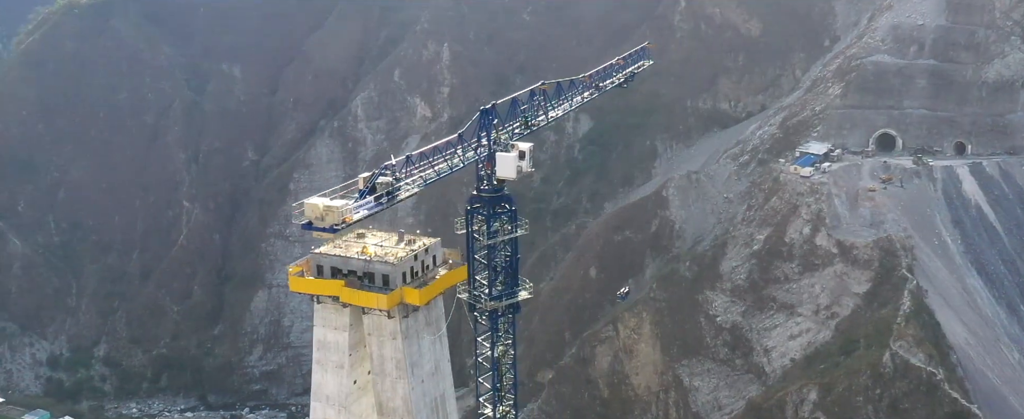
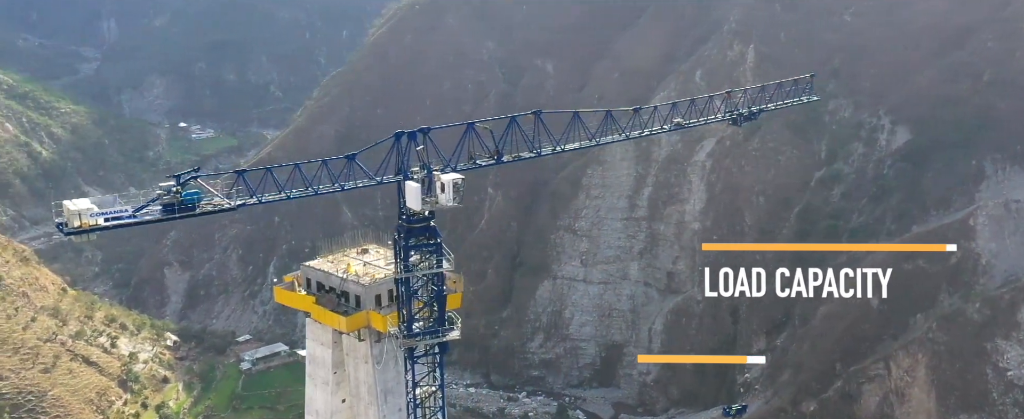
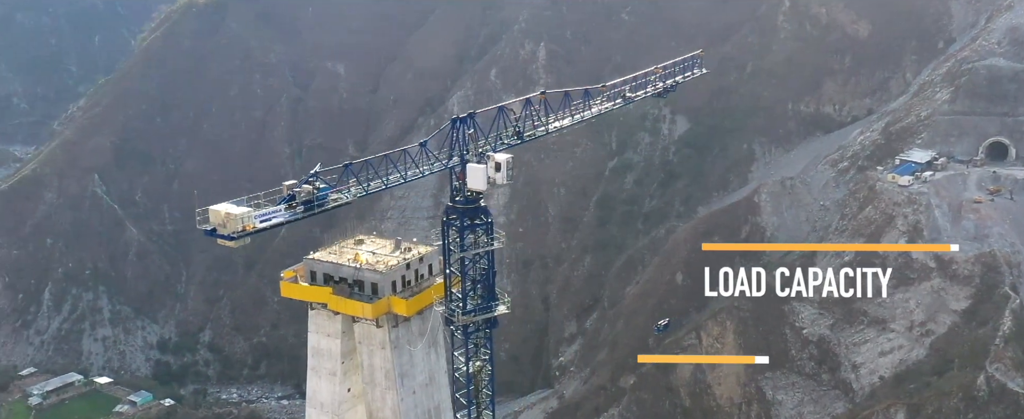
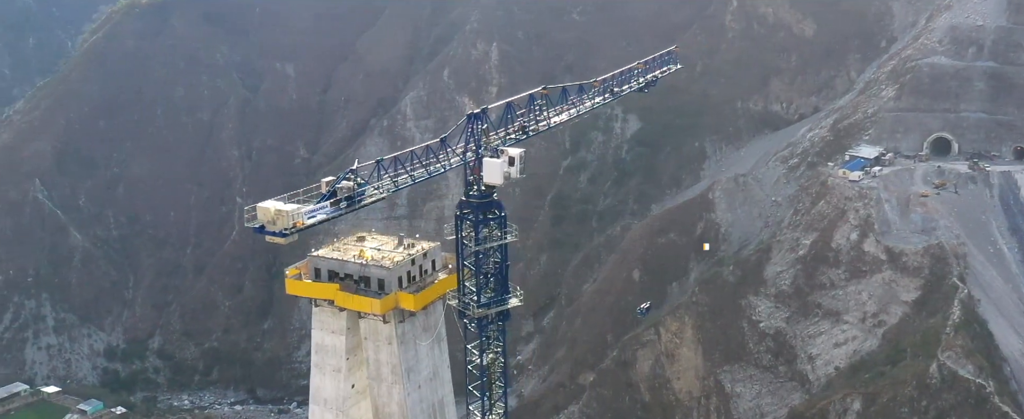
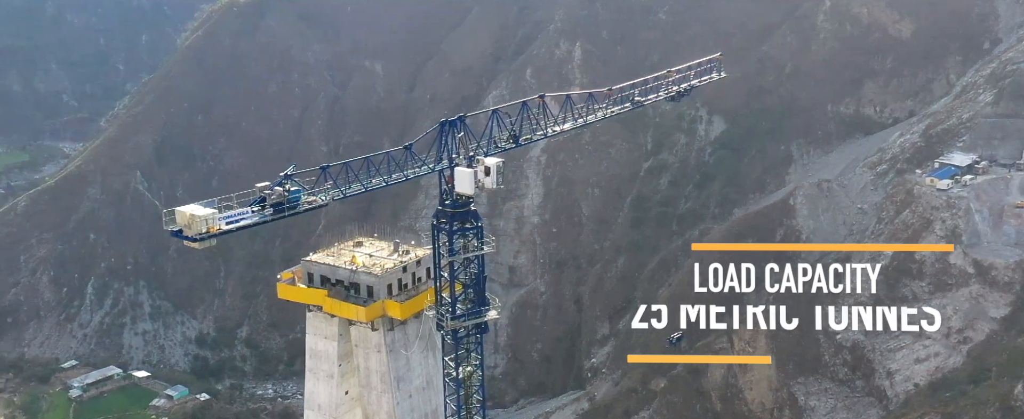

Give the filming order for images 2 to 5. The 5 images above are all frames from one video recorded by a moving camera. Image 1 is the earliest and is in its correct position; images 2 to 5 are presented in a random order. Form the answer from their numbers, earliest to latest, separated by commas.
4, 3, 5, 2
